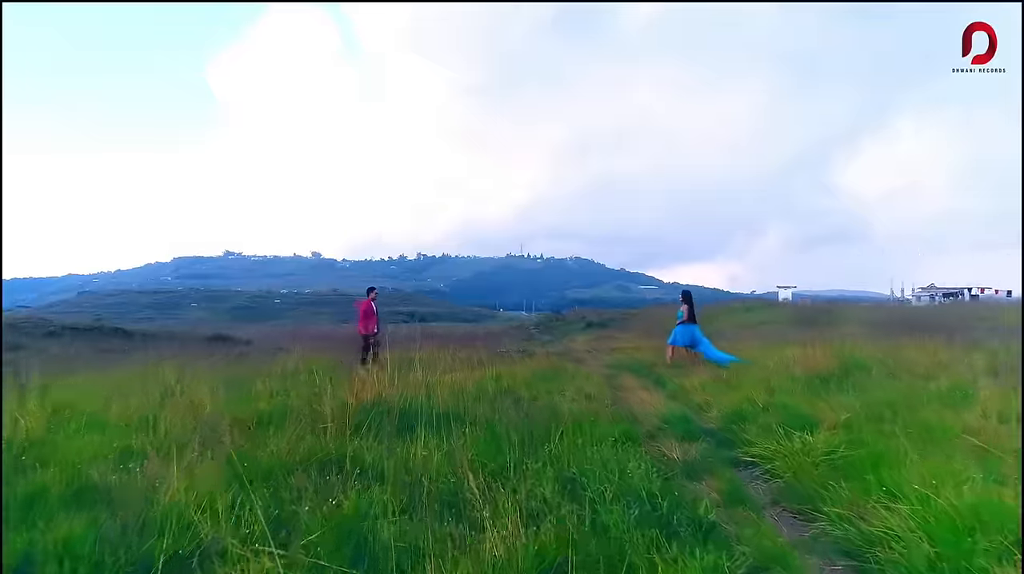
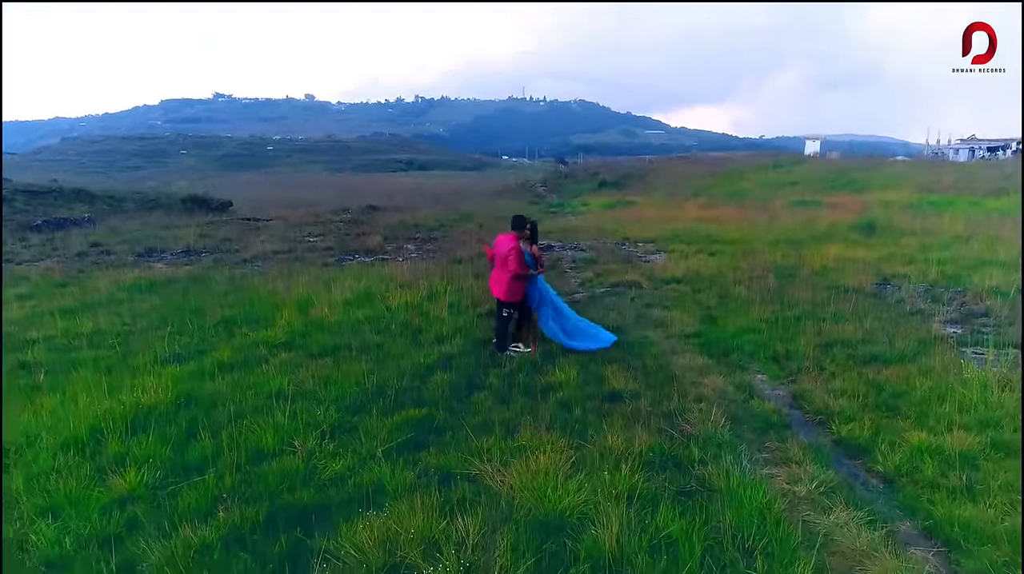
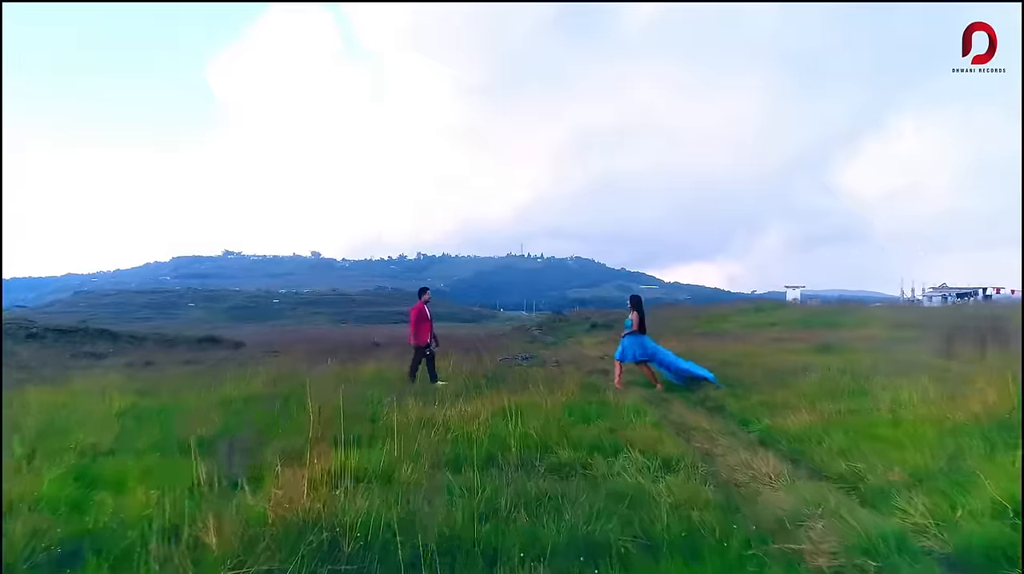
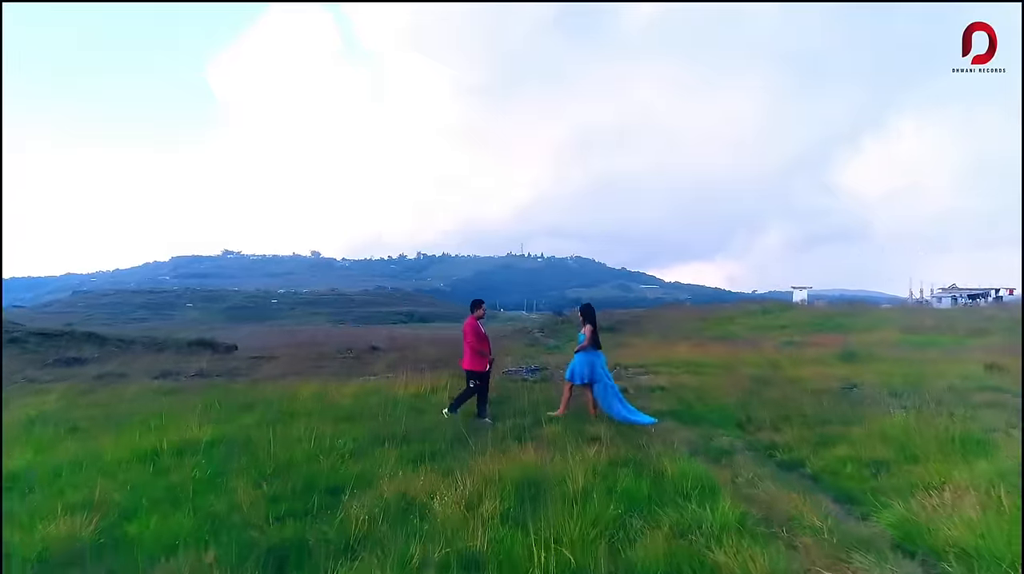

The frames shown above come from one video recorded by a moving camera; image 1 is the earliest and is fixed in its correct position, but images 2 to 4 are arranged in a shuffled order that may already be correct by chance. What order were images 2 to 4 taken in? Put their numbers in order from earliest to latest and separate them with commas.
3, 4, 2
